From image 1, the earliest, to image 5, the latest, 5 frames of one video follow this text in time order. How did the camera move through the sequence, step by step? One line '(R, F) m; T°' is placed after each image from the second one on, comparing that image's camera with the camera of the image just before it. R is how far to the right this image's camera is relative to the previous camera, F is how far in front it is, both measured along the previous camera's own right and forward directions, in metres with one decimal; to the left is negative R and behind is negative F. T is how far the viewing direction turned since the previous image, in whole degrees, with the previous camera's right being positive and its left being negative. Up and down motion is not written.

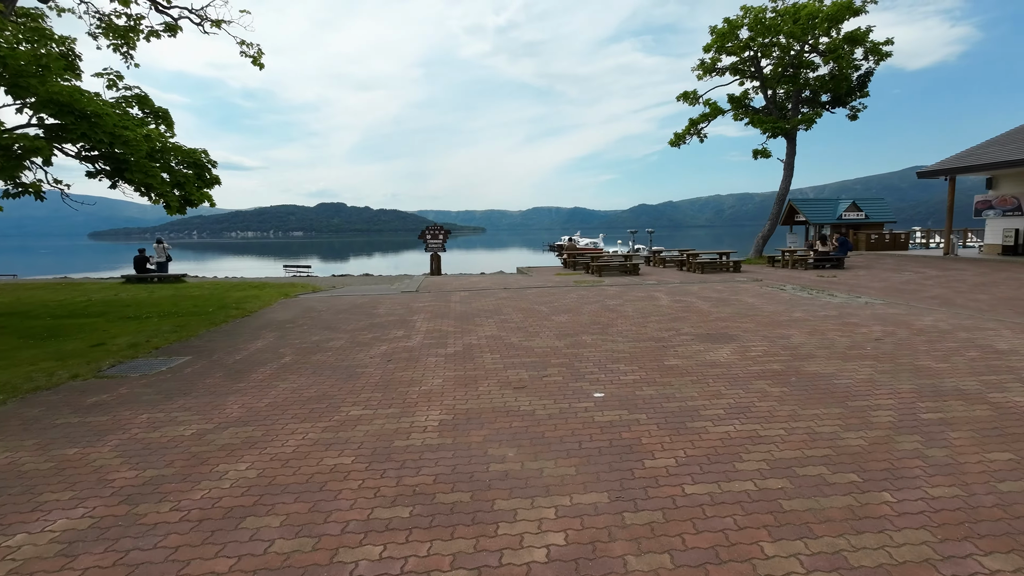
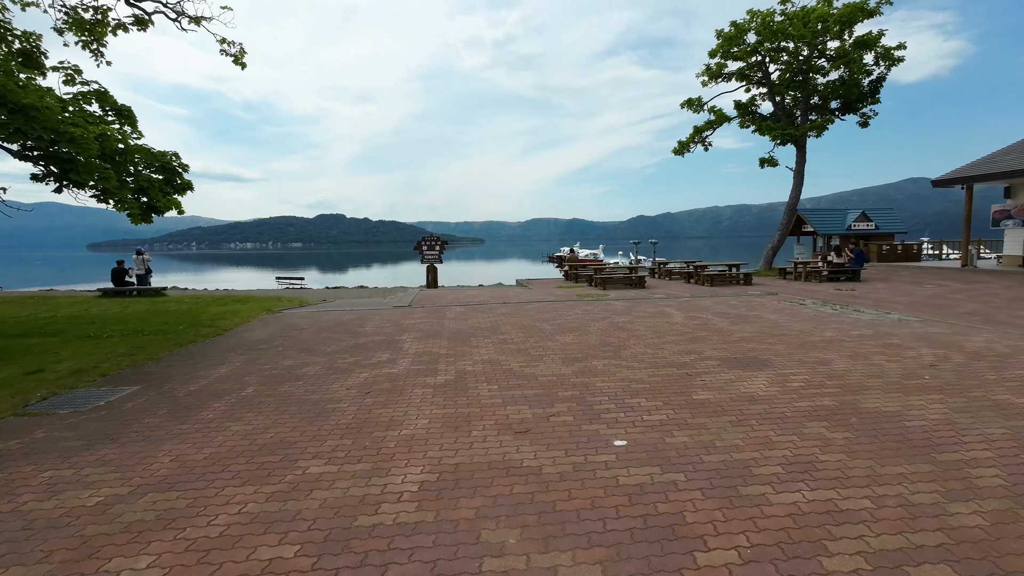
(0.0, +0.9) m; 0°
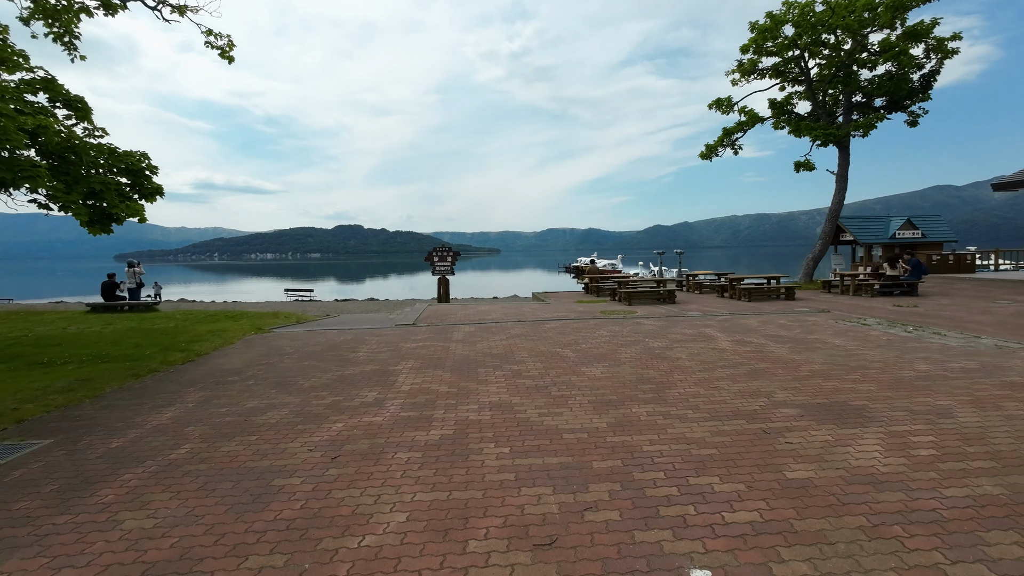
(0.0, +1.4) m; -2°
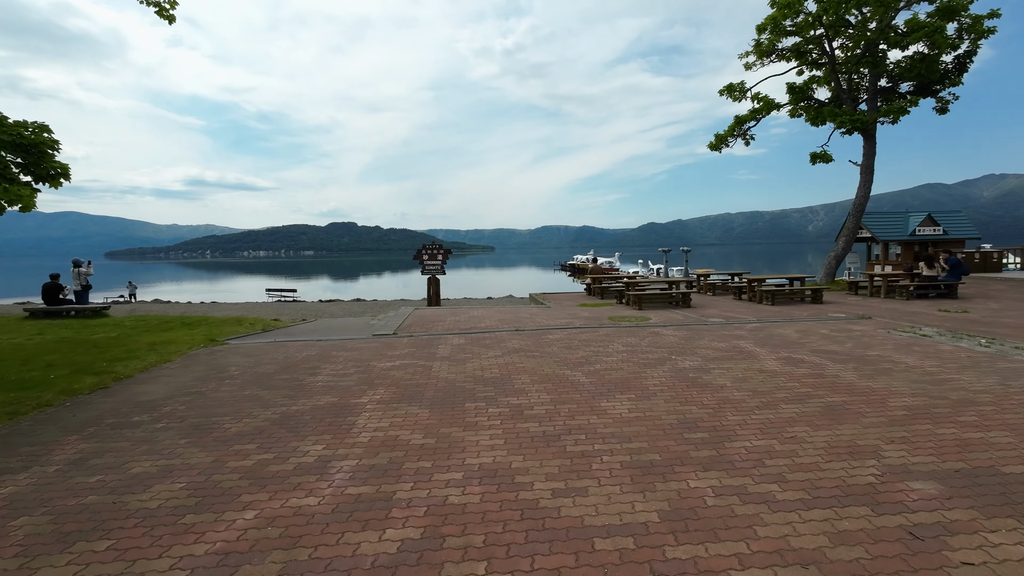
(0.0, +1.6) m; +1°
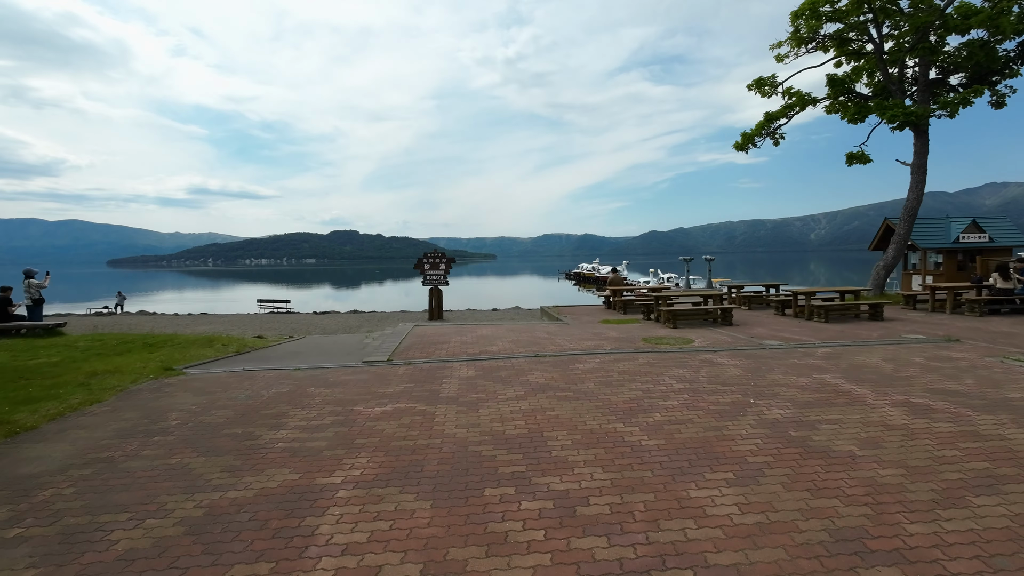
(-0.3, +1.7) m; 0°
